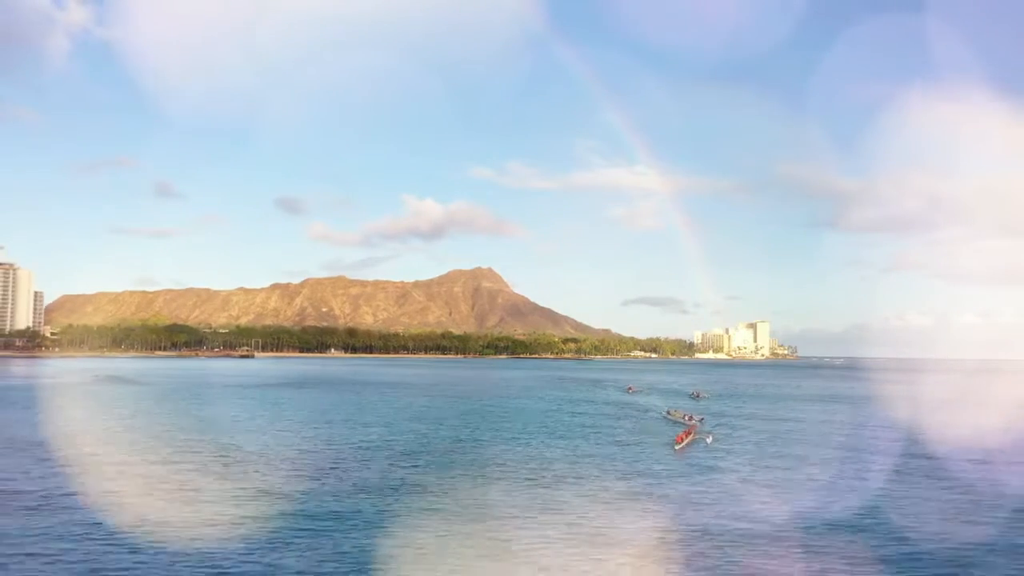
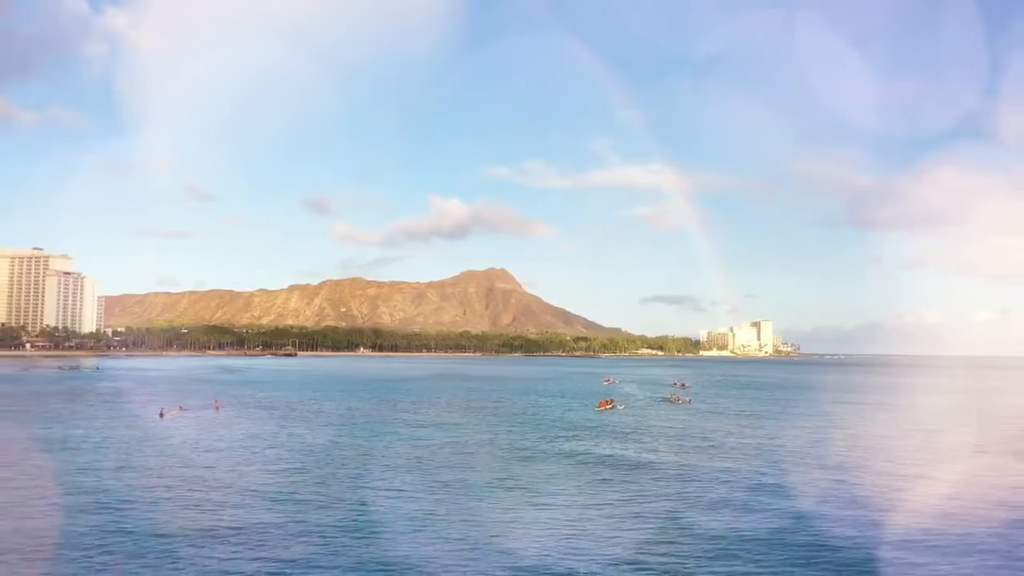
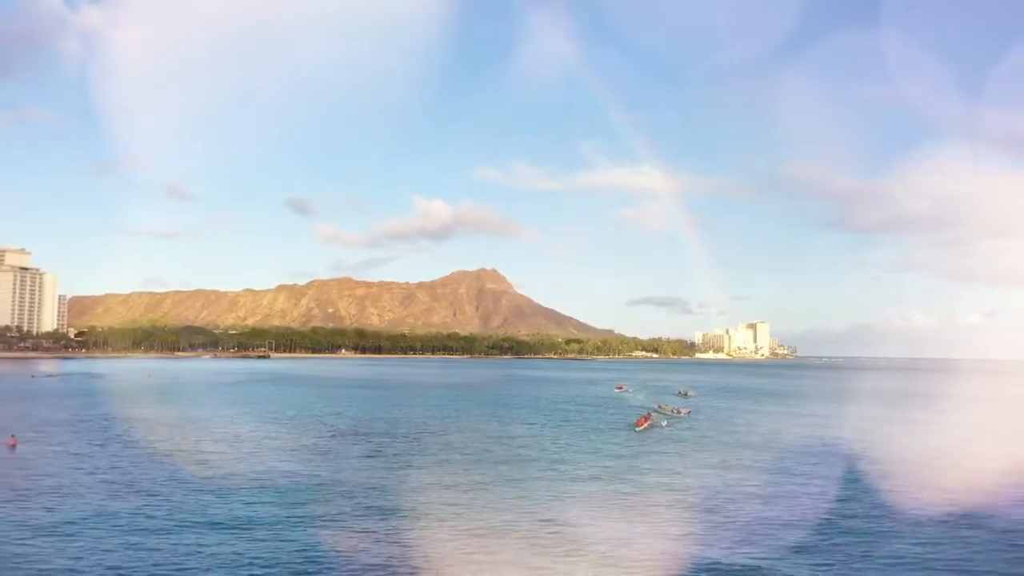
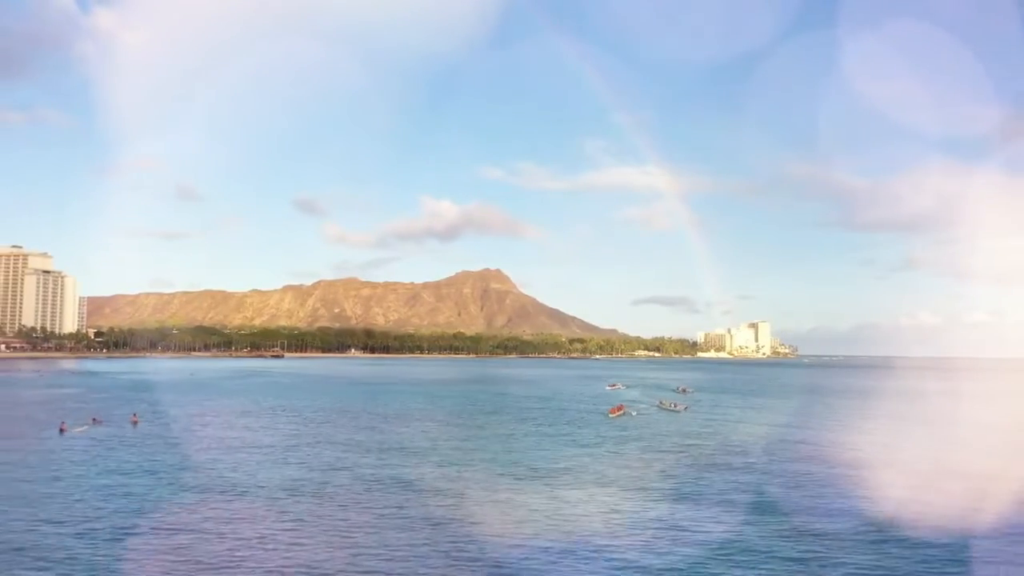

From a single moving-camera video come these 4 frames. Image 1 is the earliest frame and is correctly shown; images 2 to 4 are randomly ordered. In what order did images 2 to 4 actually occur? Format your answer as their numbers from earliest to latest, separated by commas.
3, 4, 2
